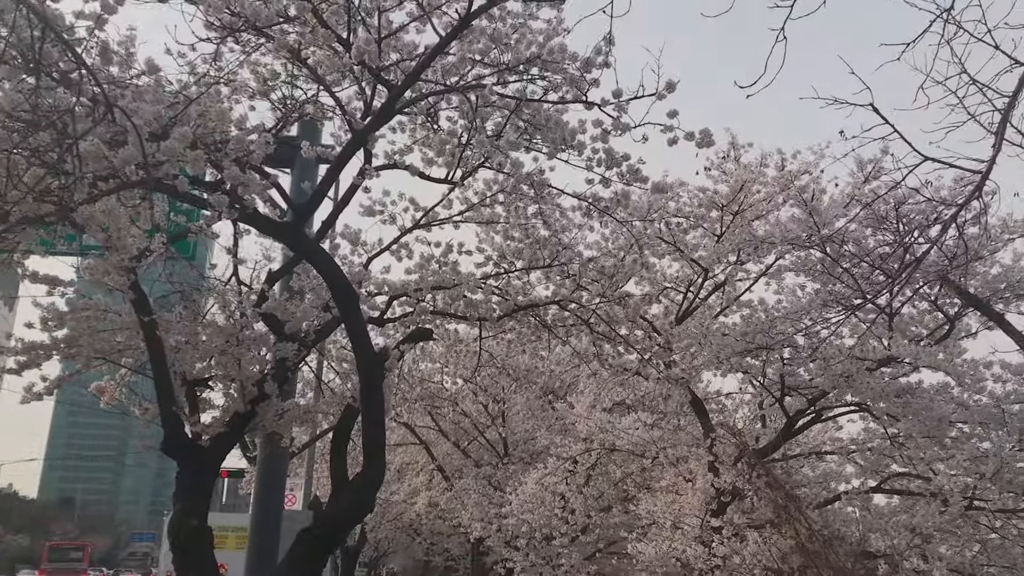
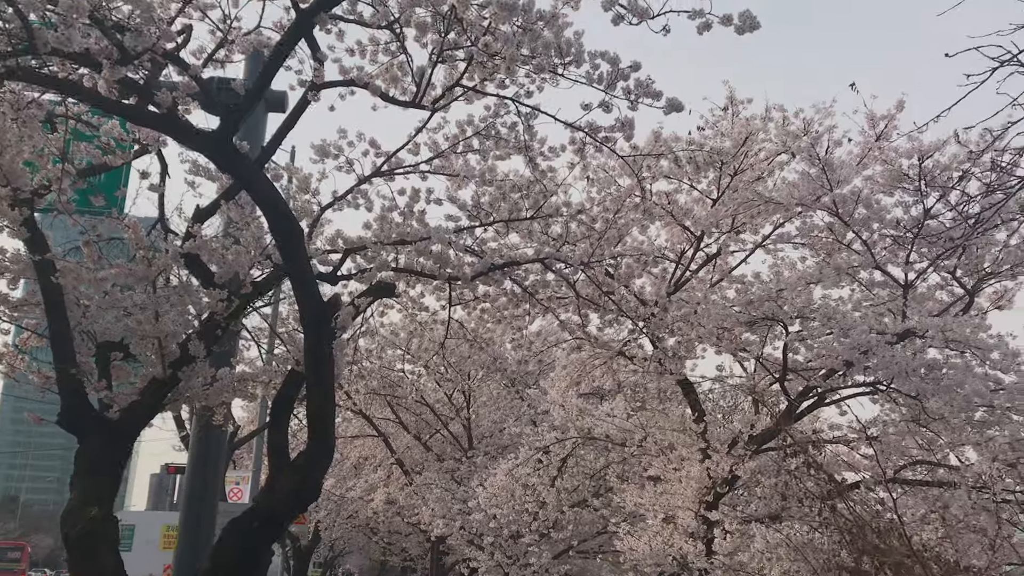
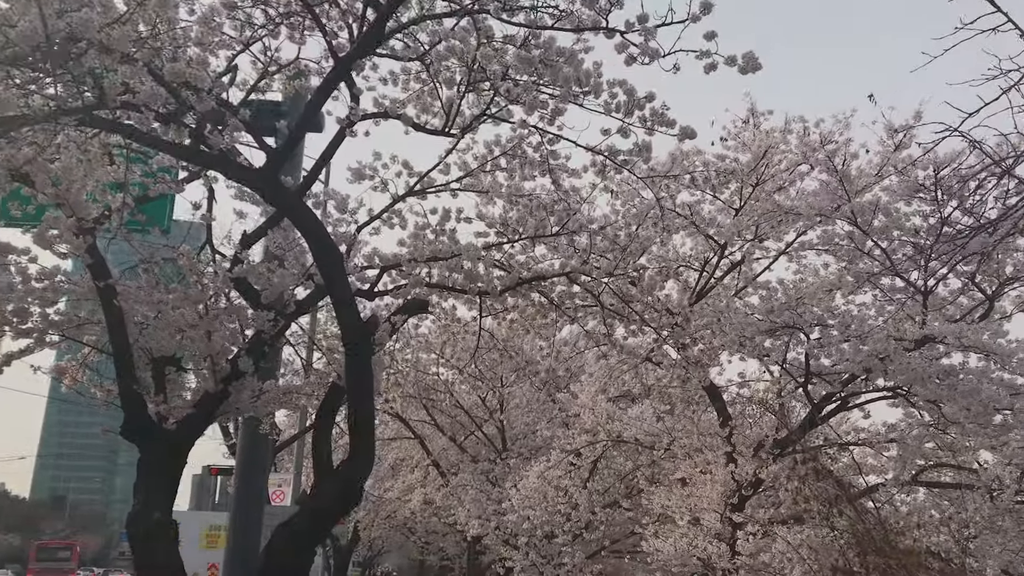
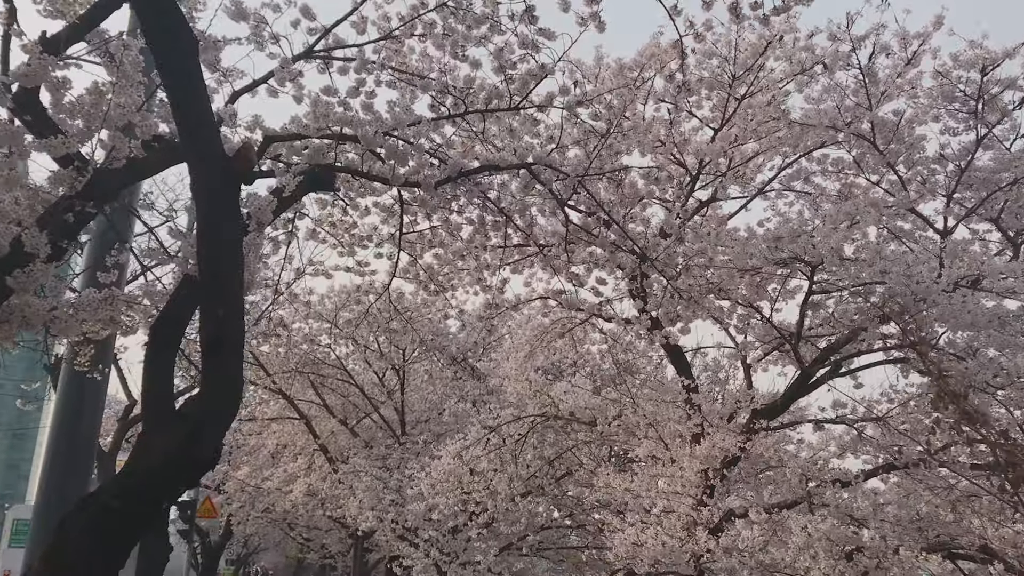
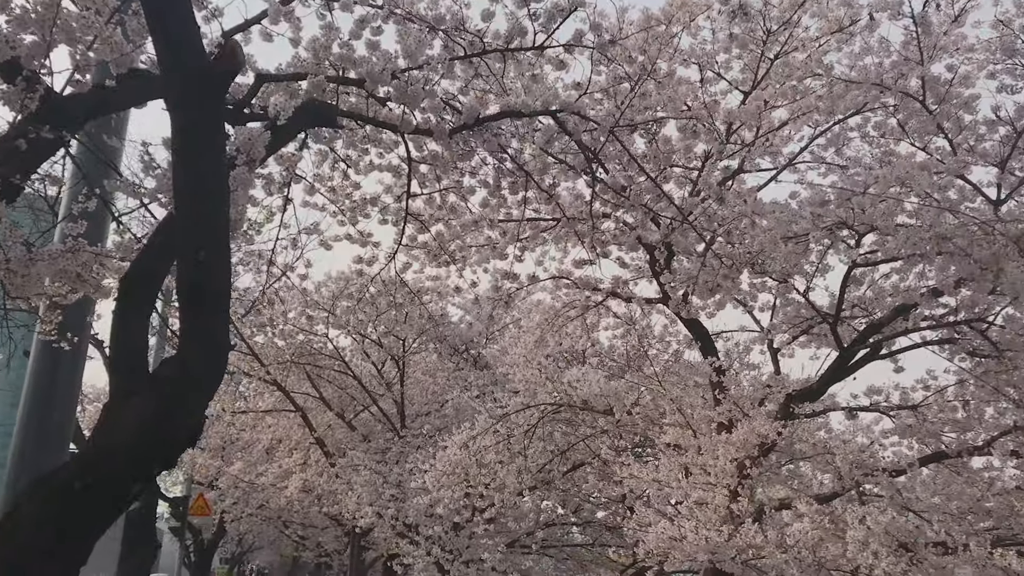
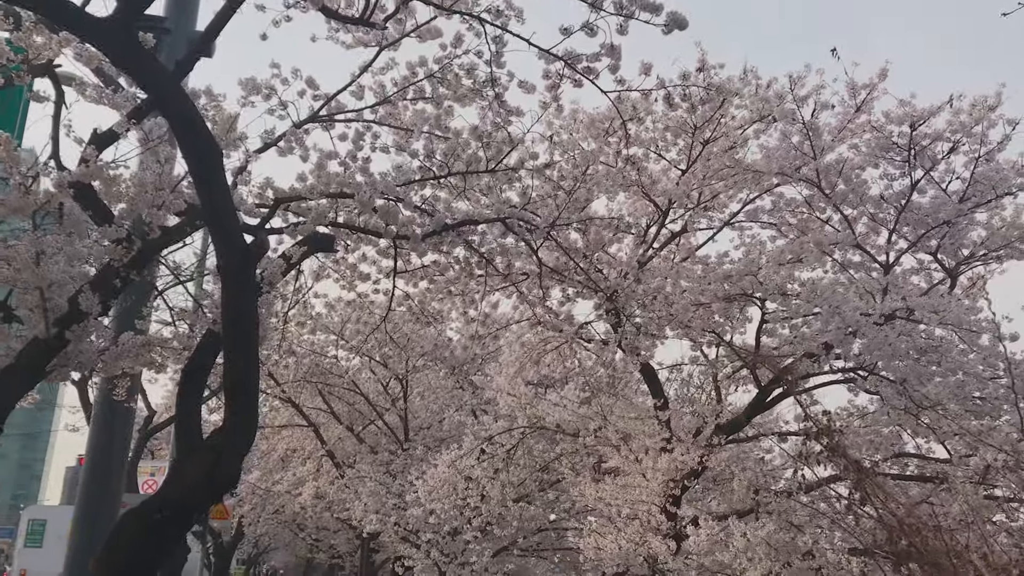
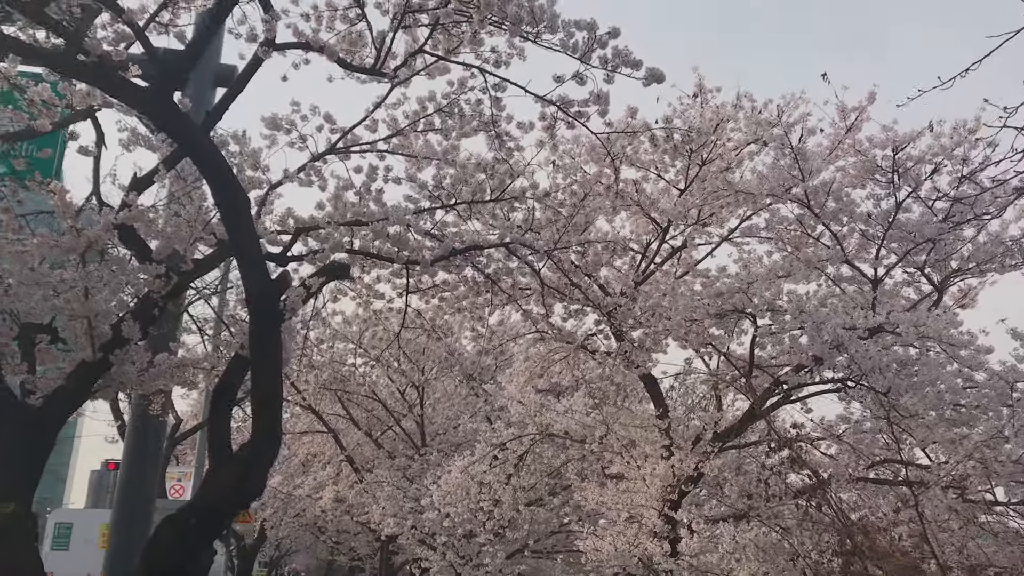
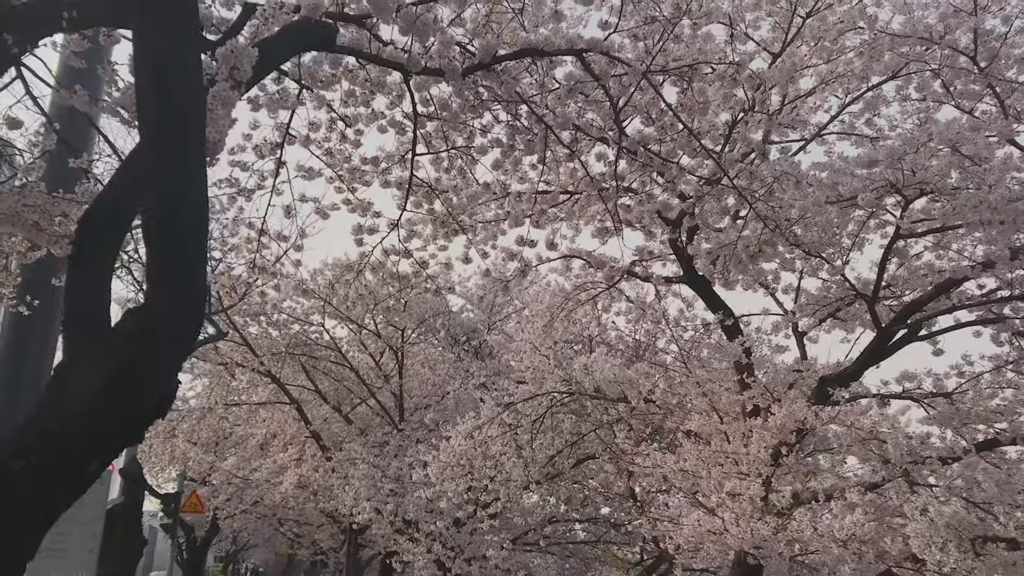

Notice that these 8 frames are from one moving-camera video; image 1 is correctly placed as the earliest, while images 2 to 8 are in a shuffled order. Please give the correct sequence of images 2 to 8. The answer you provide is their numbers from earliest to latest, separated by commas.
3, 2, 7, 6, 4, 5, 8
